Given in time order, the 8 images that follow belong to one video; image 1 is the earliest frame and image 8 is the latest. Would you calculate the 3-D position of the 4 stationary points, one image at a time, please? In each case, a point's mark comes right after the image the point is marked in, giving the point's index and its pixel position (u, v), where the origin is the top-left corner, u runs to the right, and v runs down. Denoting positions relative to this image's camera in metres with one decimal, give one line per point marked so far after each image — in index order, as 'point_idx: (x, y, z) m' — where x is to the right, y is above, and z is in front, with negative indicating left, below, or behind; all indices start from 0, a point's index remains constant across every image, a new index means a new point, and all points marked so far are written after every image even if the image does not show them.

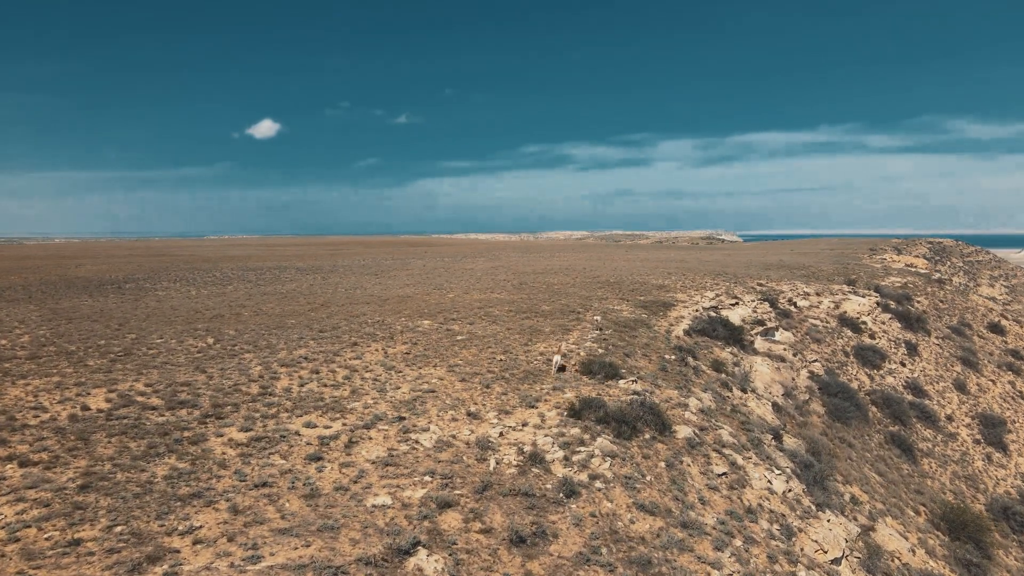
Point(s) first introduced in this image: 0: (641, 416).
0: (+1.6, -1.6, +8.7) m
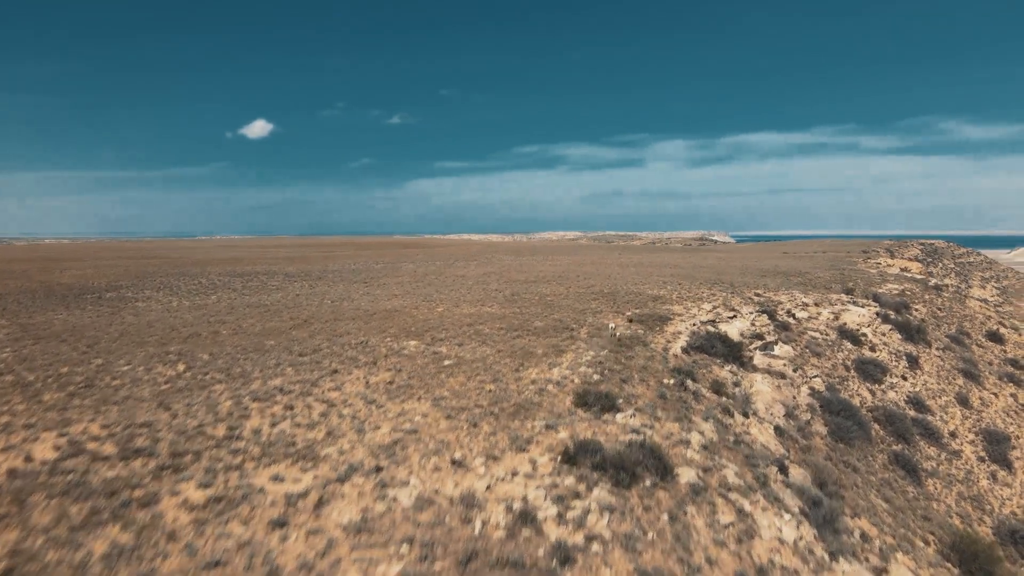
0: (+1.4, -2.0, +8.1) m
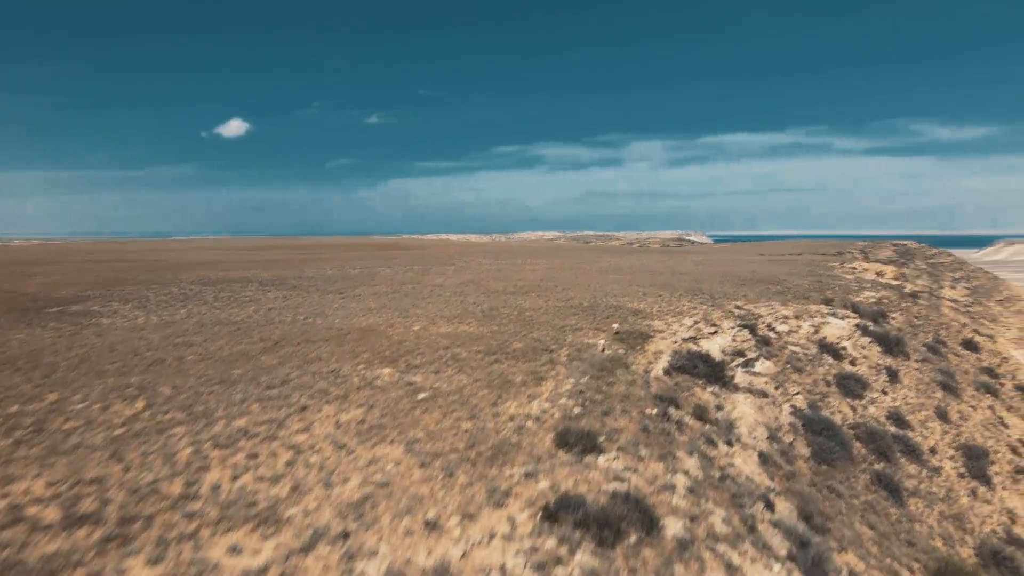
0: (+1.2, -2.4, +7.7) m
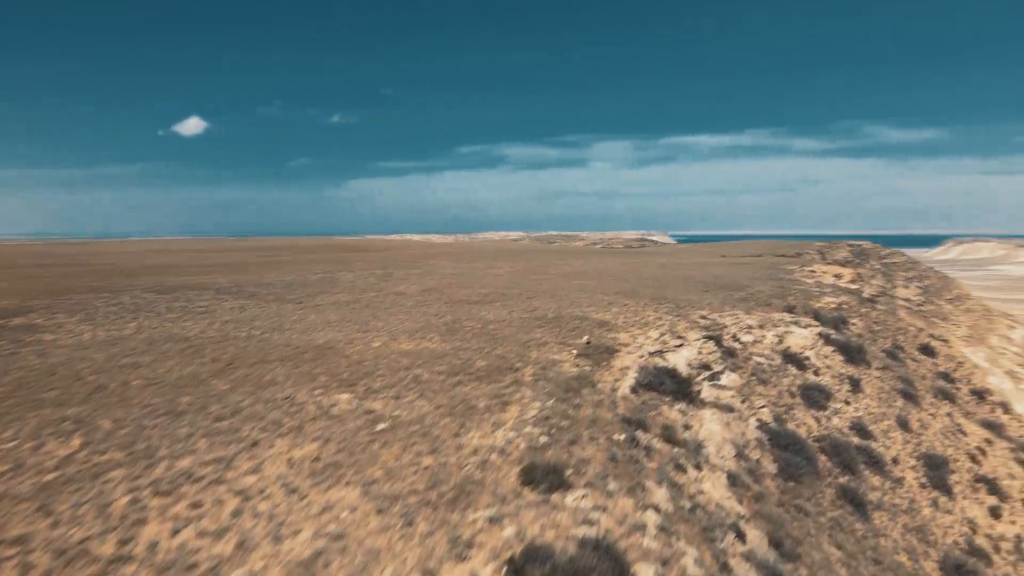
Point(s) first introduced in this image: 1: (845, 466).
0: (+0.8, -2.7, +7.3) m
1: (+8.2, -4.4, +17.8) m
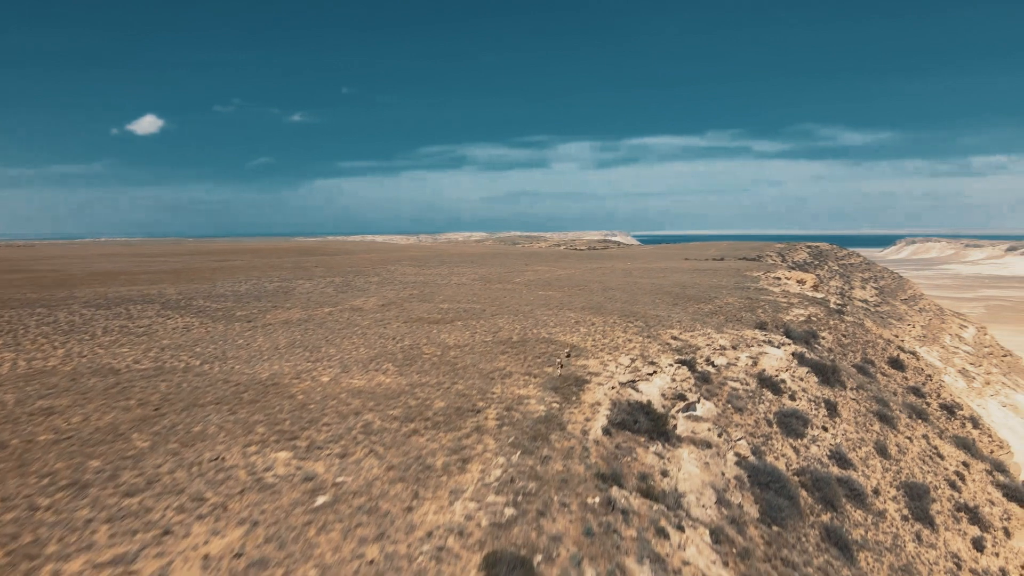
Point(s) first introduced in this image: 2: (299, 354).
0: (+0.5, -3.4, +6.1) m
1: (+7.3, -5.0, +16.9) m
2: (-5.8, -1.8, +19.8) m
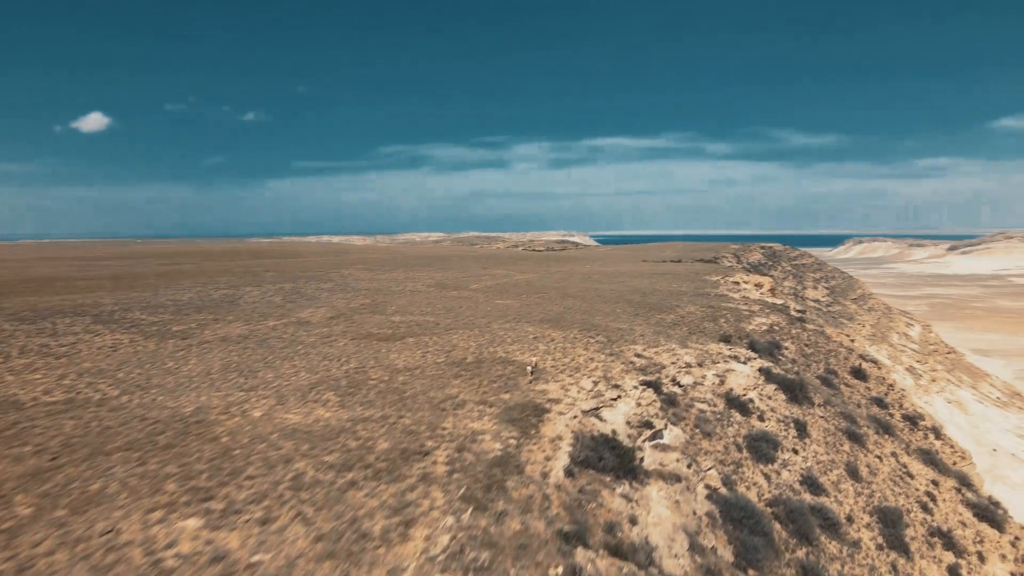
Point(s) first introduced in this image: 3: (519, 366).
0: (+0.1, -3.8, +4.7) m
1: (+6.4, -5.4, +15.8) m
2: (-7.0, -2.3, +18.1) m
3: (+0.2, -2.1, +19.8) m
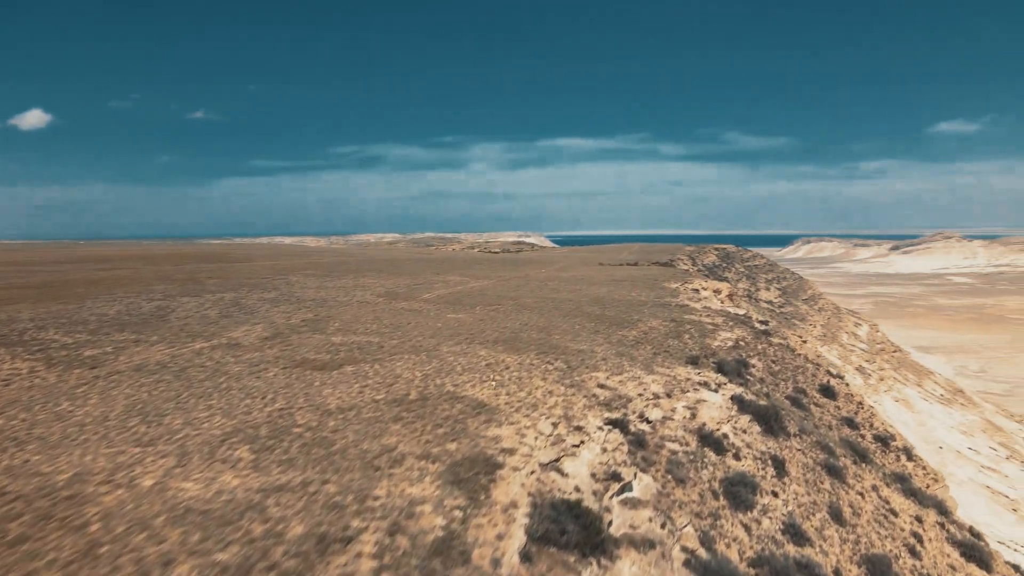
0: (-0.2, -4.5, +2.4) m
1: (+5.4, -6.1, +13.9) m
2: (-8.1, -3.0, +15.4) m
3: (-1.0, -2.8, +17.6) m
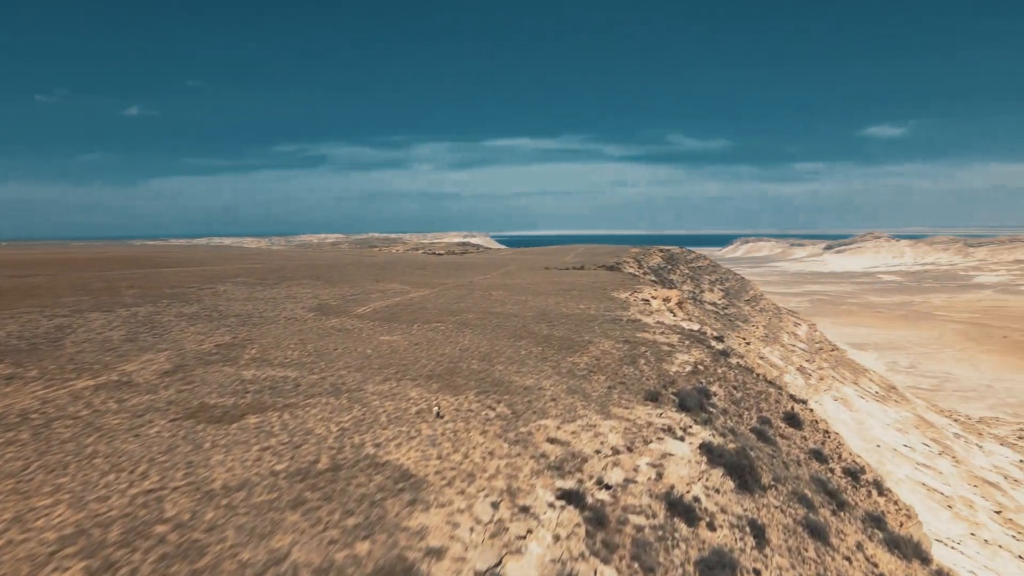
0: (-0.4, -5.4, -0.7) m
1: (+4.3, -6.9, +11.2) m
2: (-9.3, -4.0, +11.6) m
3: (-2.4, -3.7, +14.3) m
